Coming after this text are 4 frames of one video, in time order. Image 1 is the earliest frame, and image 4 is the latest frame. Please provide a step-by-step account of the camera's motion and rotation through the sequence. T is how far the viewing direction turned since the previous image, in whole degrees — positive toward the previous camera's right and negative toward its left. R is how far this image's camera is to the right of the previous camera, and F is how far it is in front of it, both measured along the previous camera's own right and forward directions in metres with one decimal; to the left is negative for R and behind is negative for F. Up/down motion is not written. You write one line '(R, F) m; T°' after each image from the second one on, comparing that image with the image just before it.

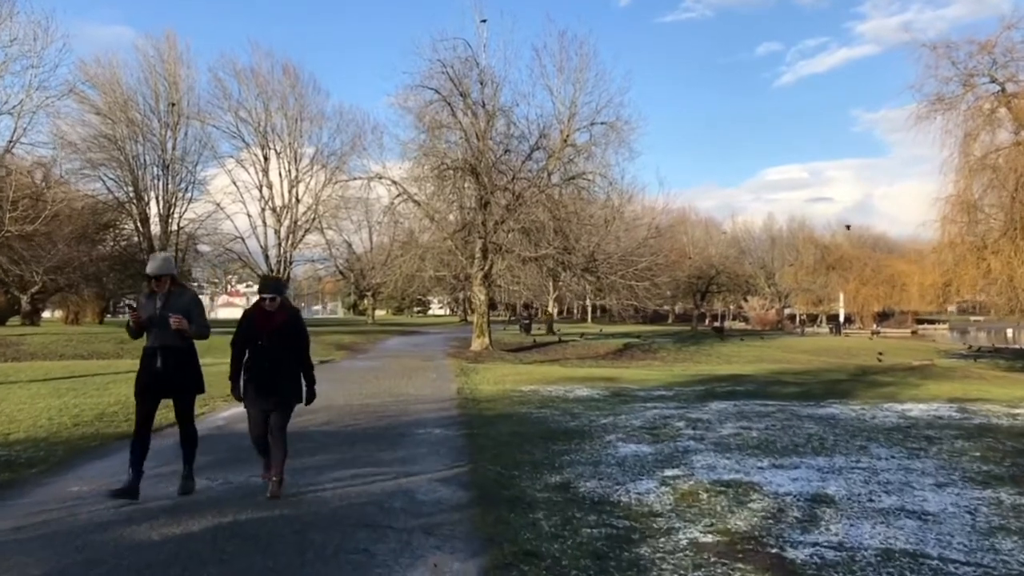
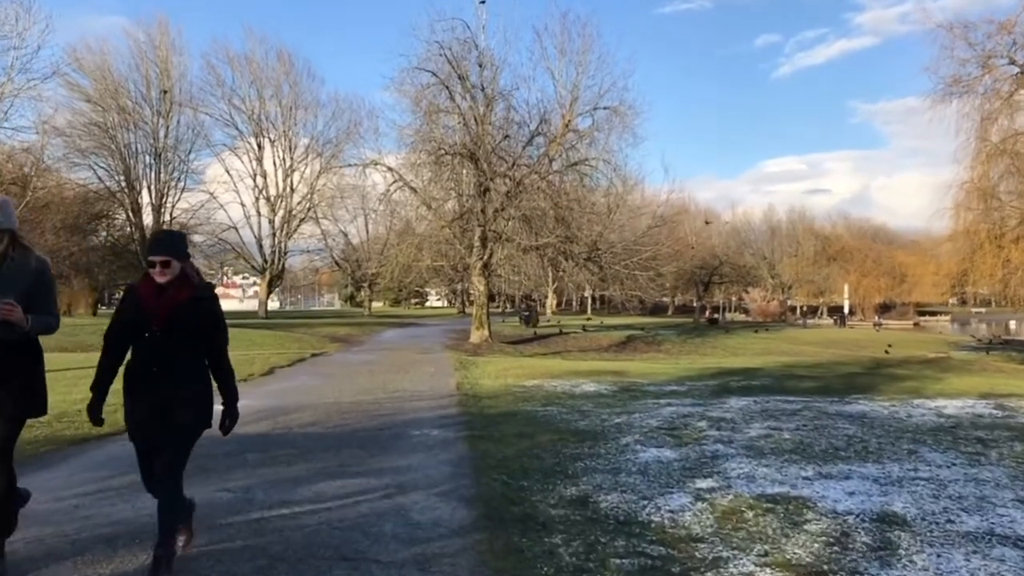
(-0.1, +0.9) m; 0°
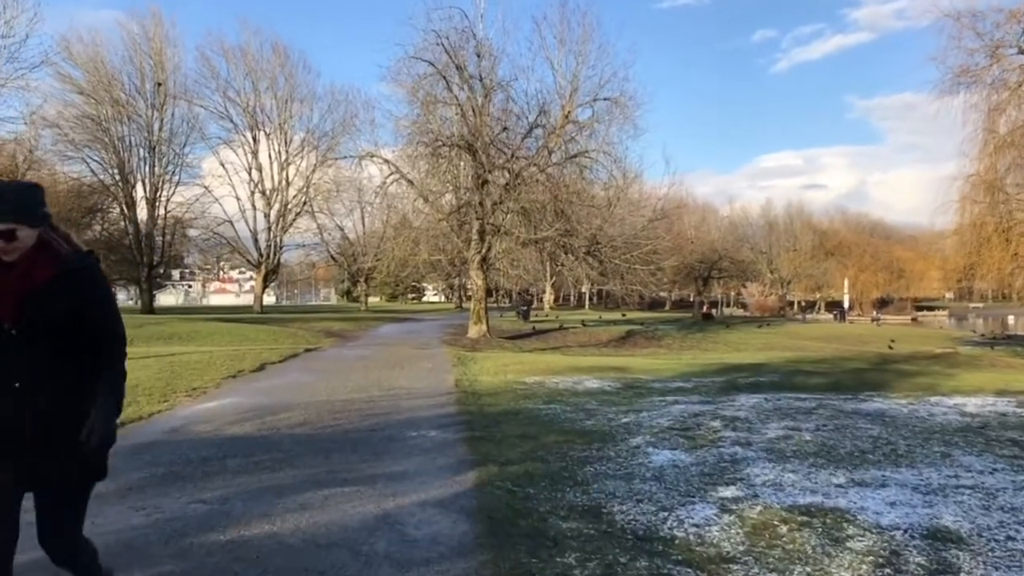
(-0.1, +0.5) m; 0°
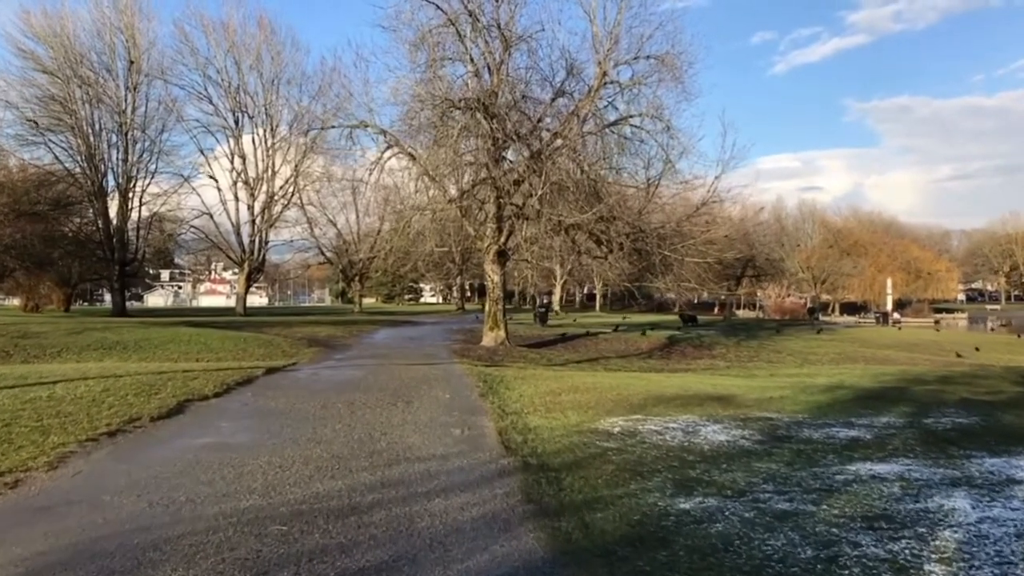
(-0.9, +5.4) m; 0°
